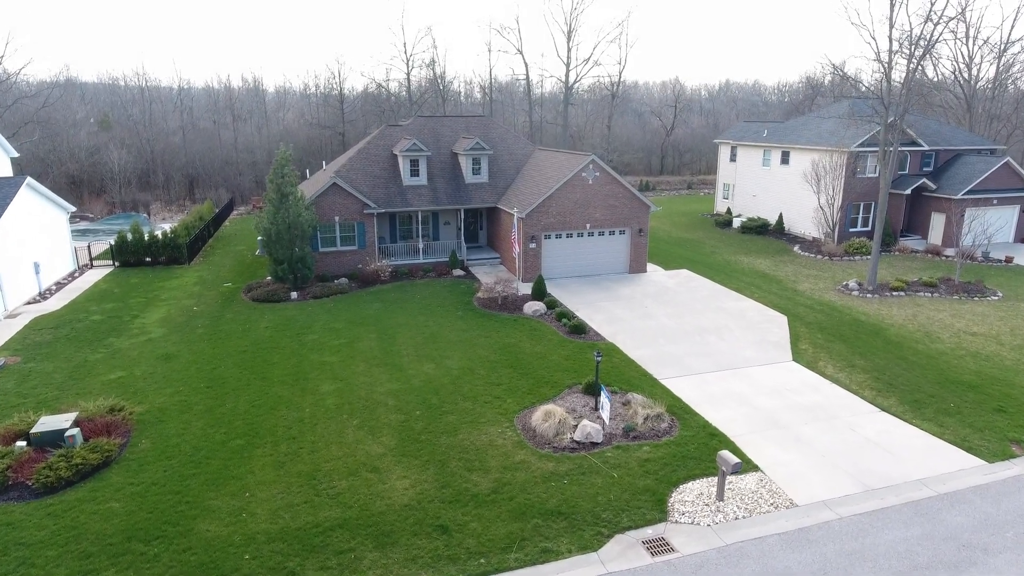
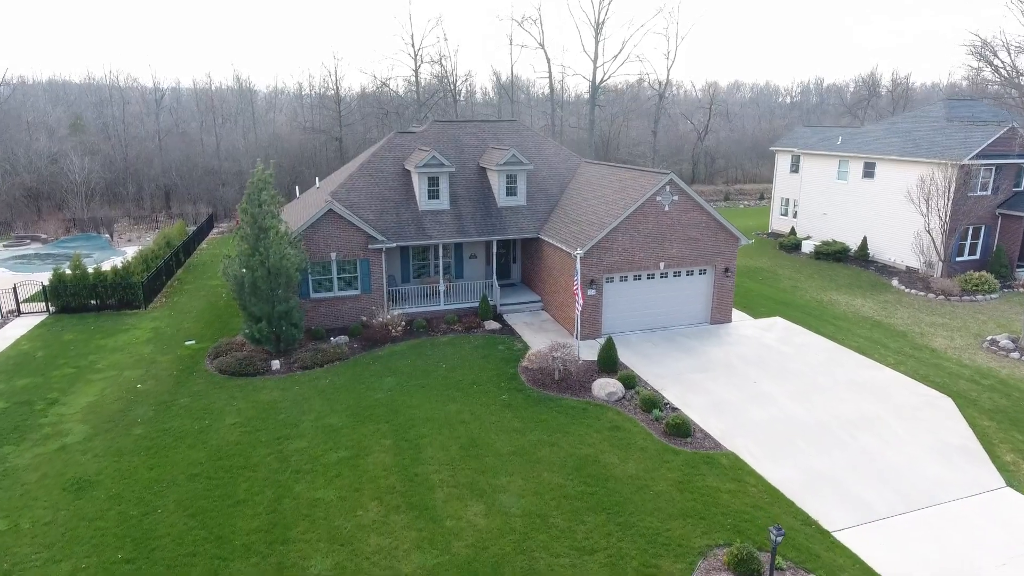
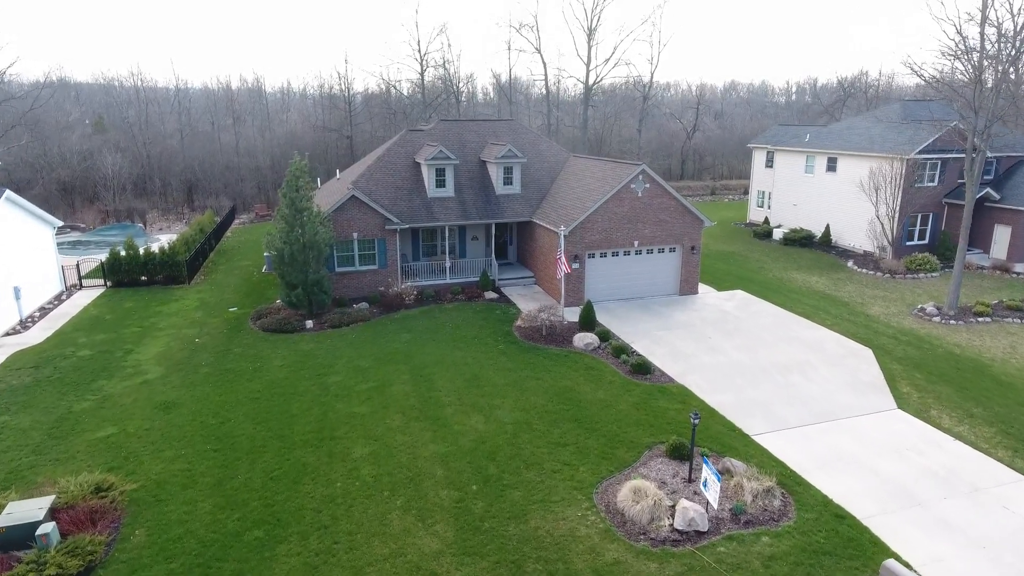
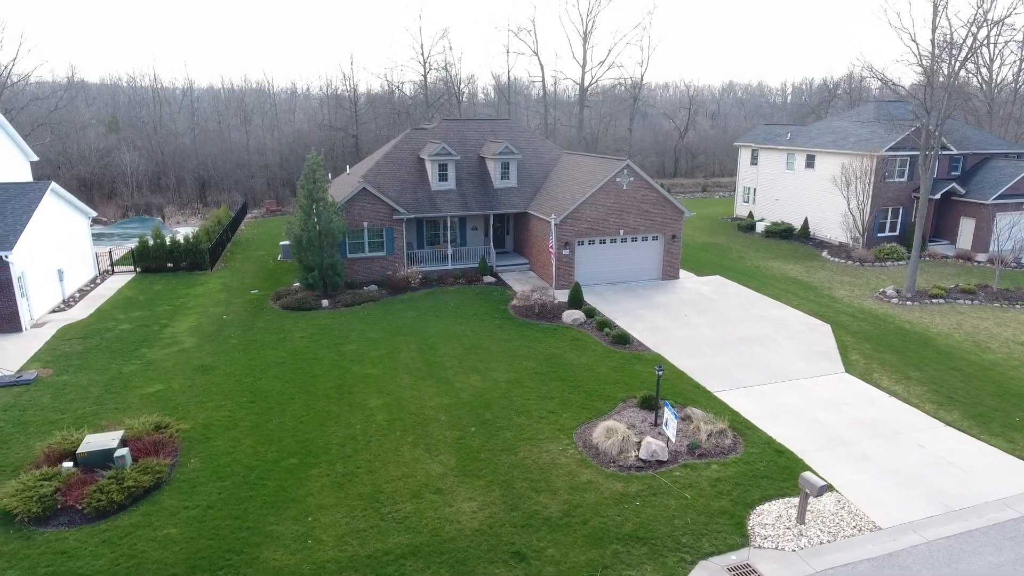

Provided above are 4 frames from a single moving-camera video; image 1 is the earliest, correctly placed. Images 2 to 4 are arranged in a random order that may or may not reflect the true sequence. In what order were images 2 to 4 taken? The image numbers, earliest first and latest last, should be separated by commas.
4, 3, 2
